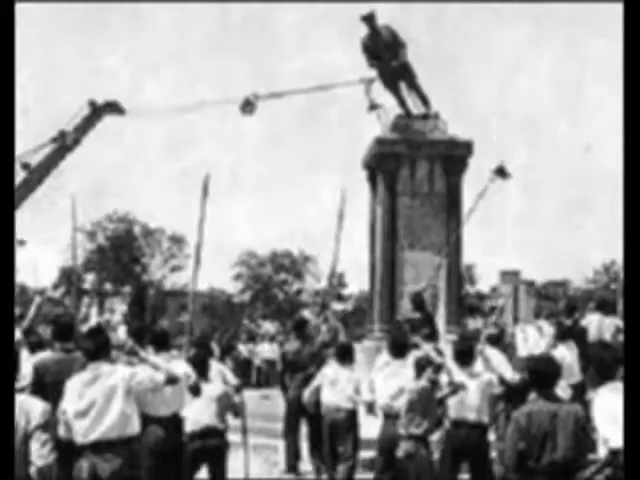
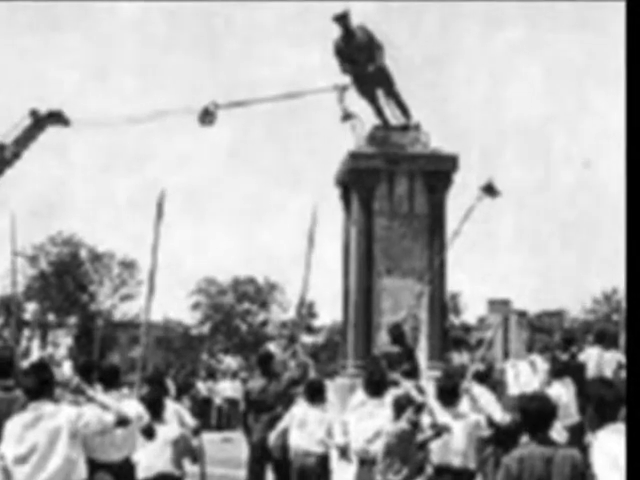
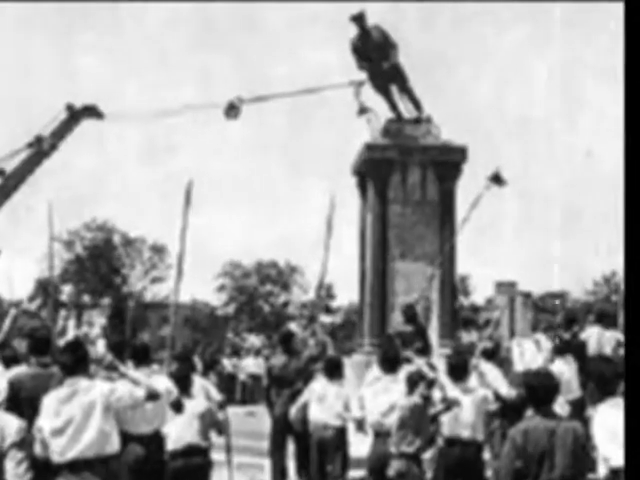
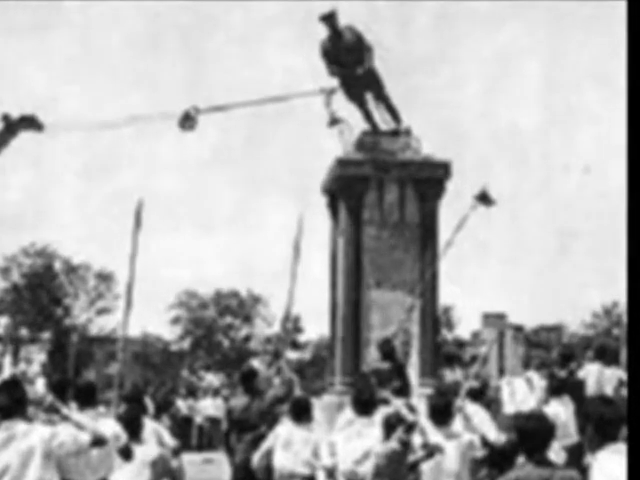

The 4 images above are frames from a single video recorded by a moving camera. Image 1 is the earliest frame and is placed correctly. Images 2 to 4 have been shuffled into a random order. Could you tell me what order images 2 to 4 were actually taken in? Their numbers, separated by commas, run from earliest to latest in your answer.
3, 2, 4
